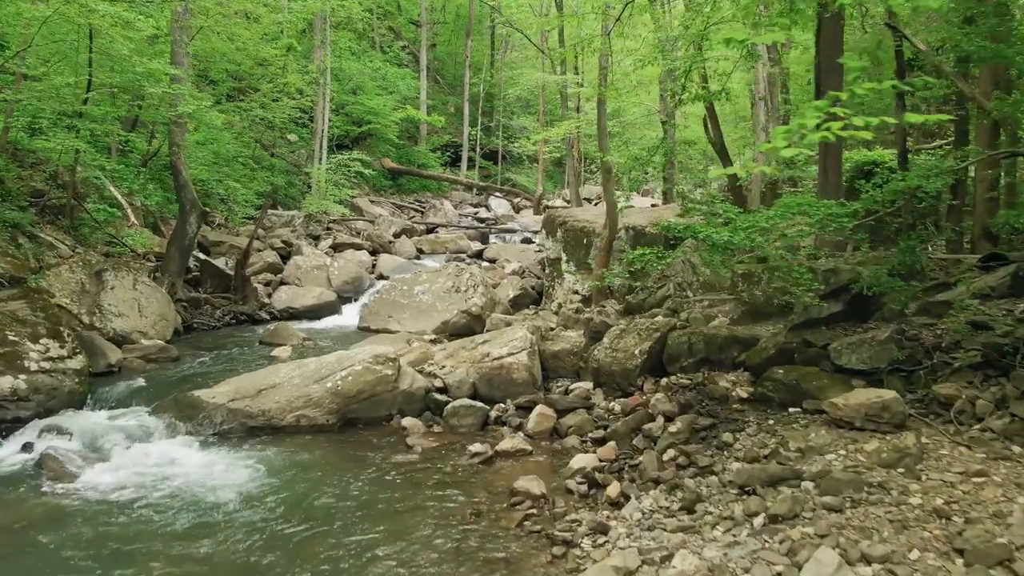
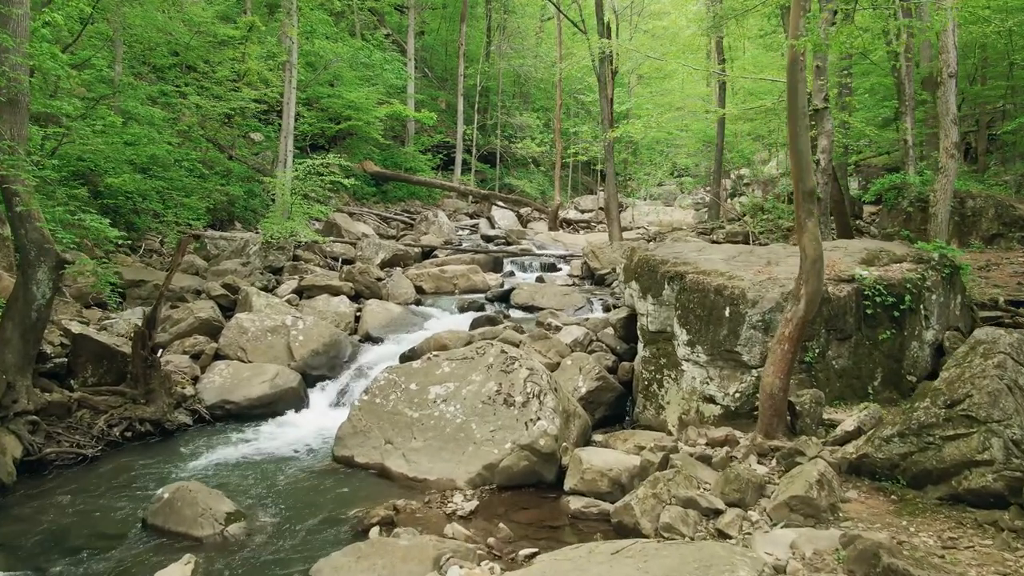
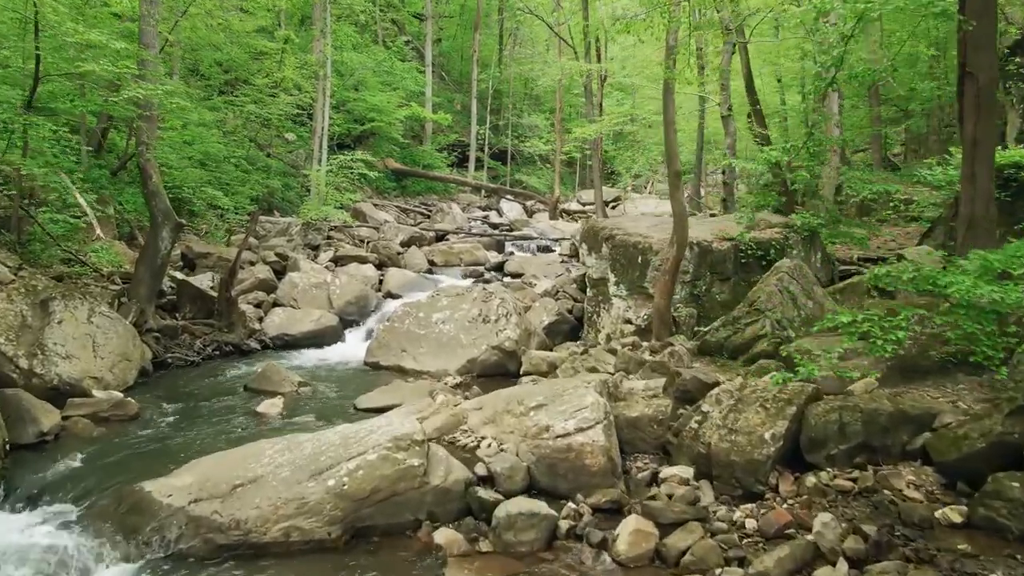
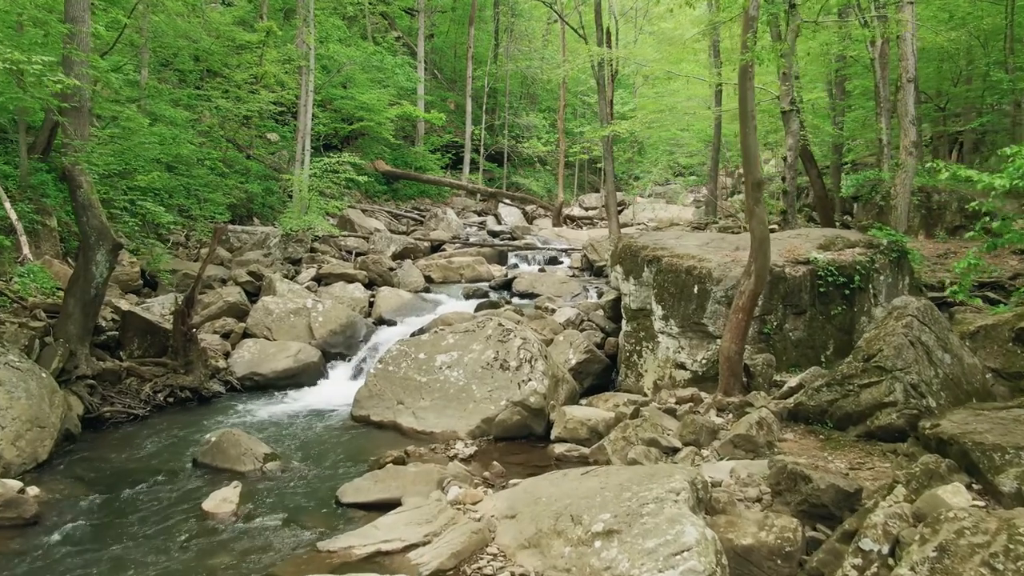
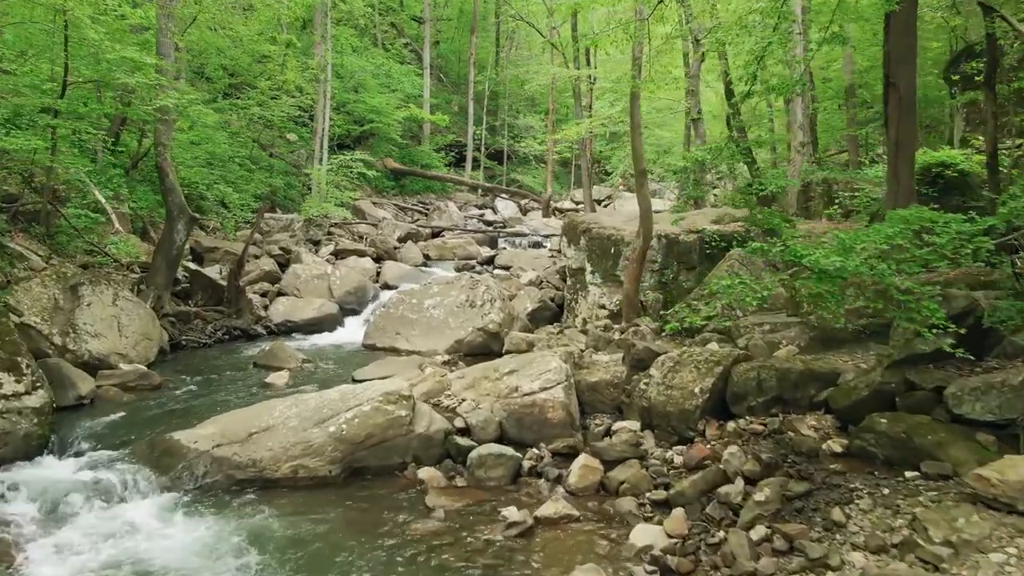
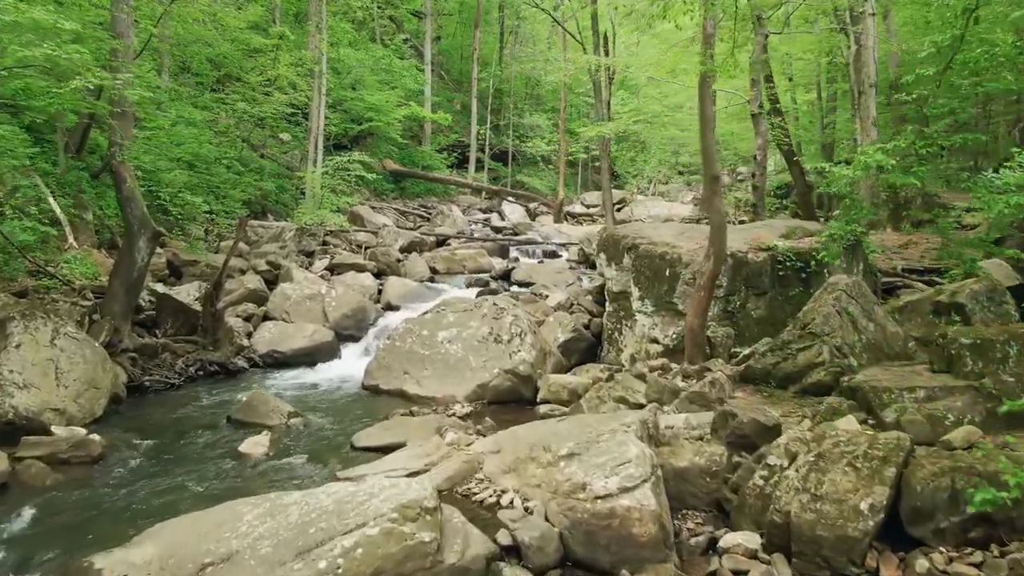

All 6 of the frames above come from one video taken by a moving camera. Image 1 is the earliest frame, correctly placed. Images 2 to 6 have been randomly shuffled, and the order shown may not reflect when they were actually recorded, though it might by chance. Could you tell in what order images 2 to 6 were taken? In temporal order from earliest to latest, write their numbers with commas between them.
5, 3, 6, 4, 2
